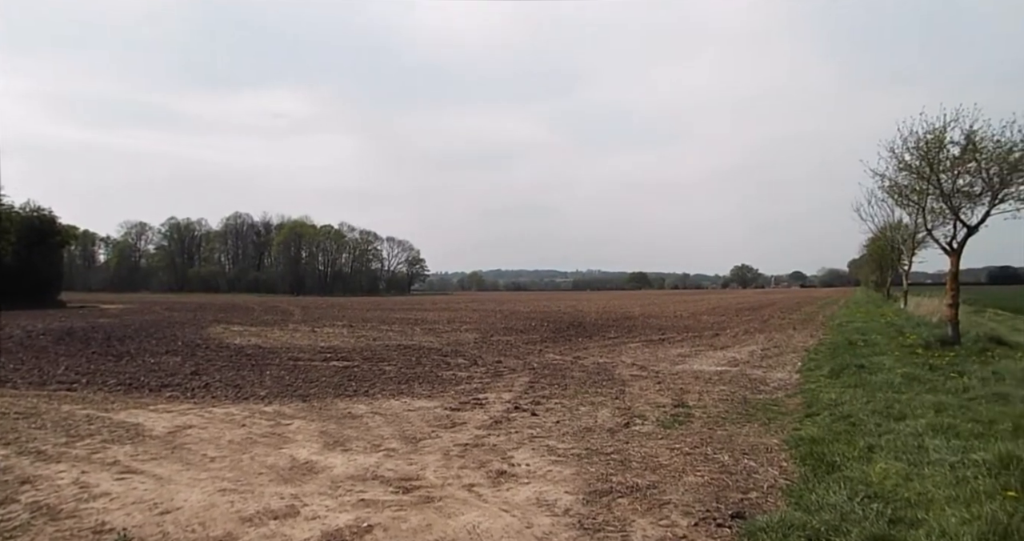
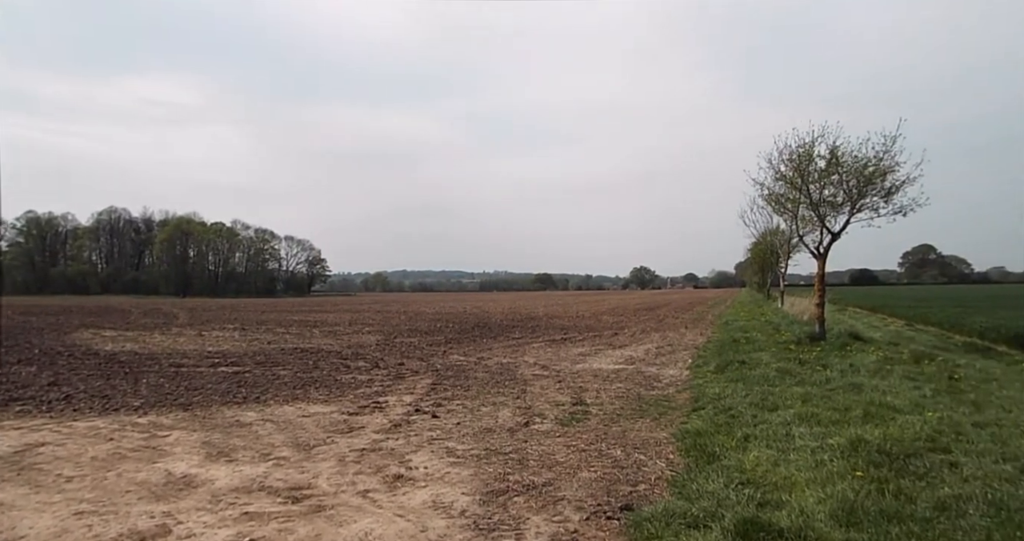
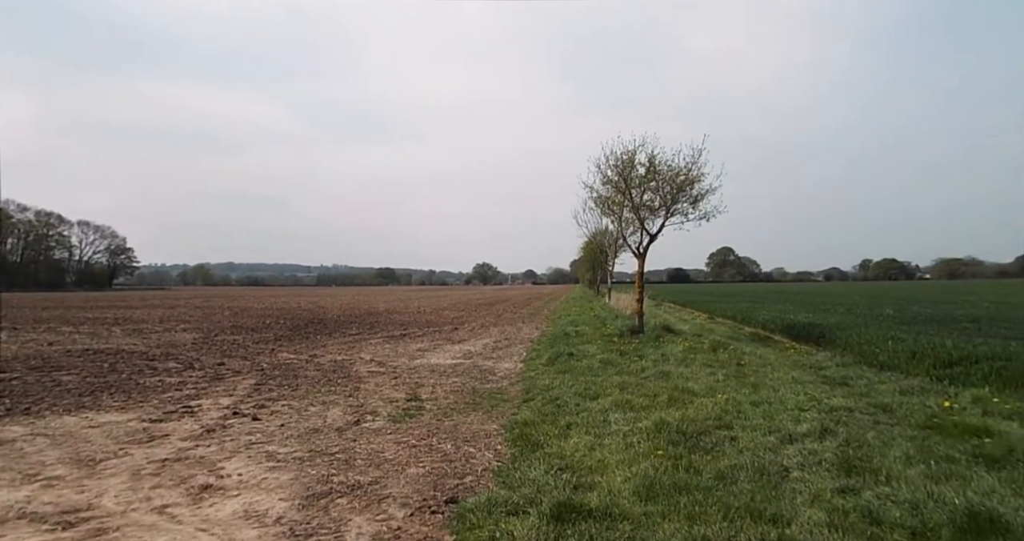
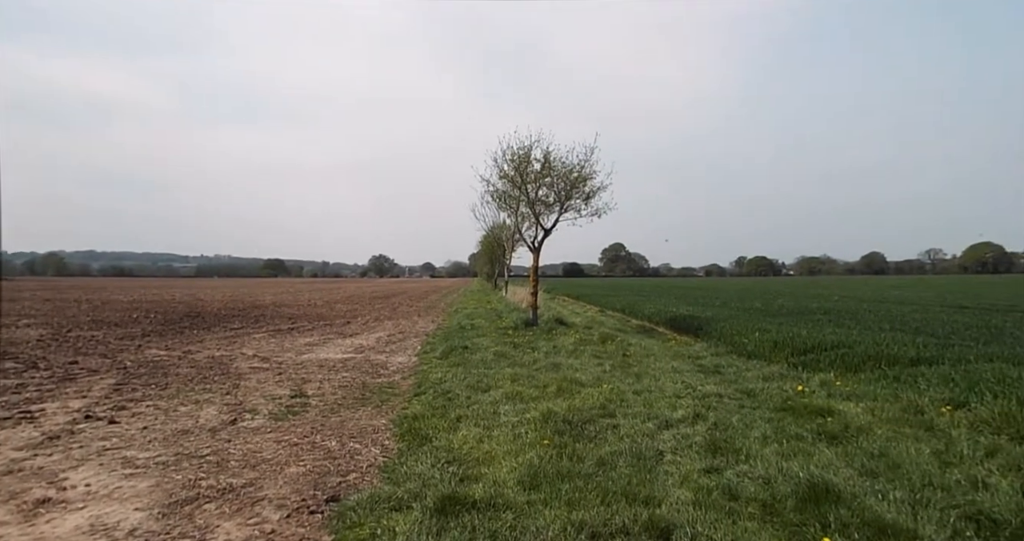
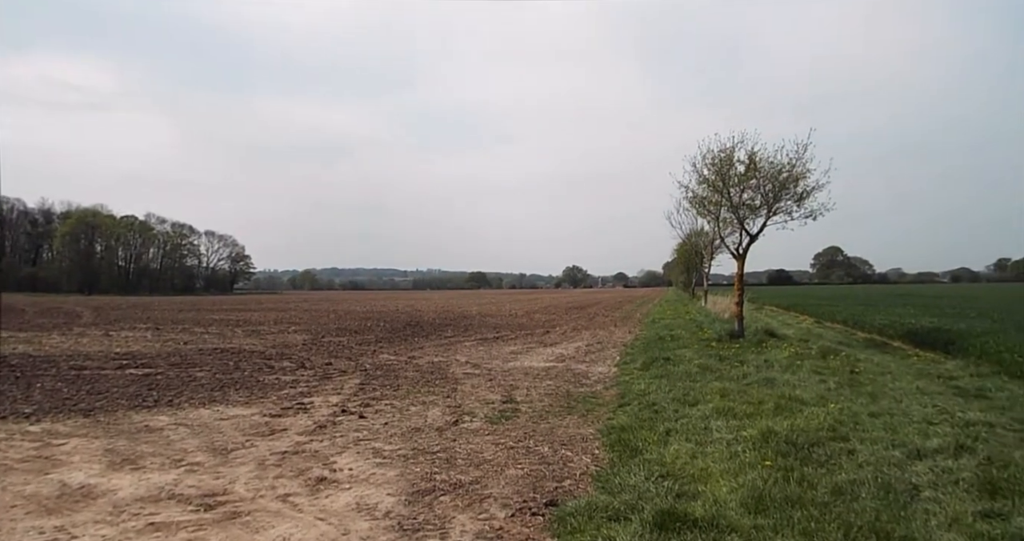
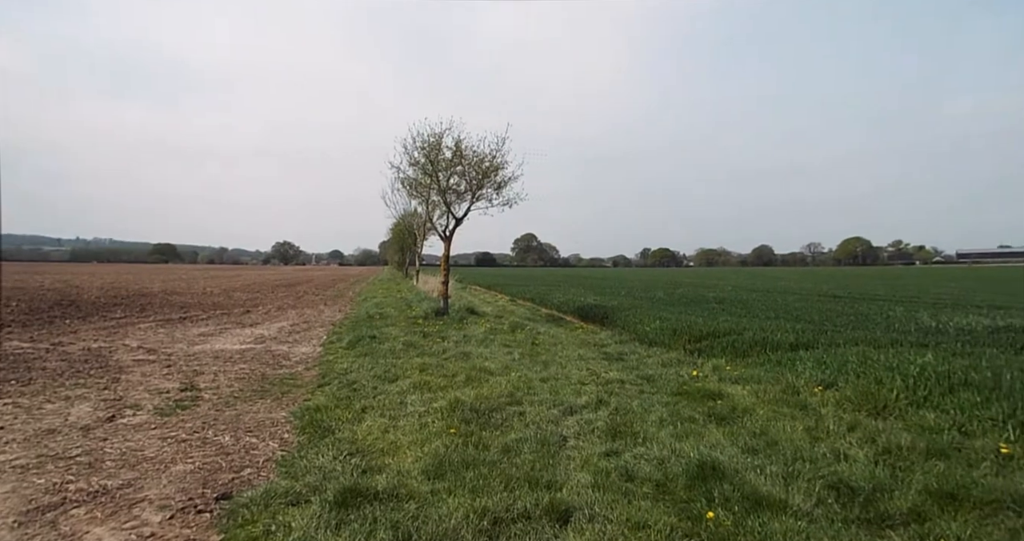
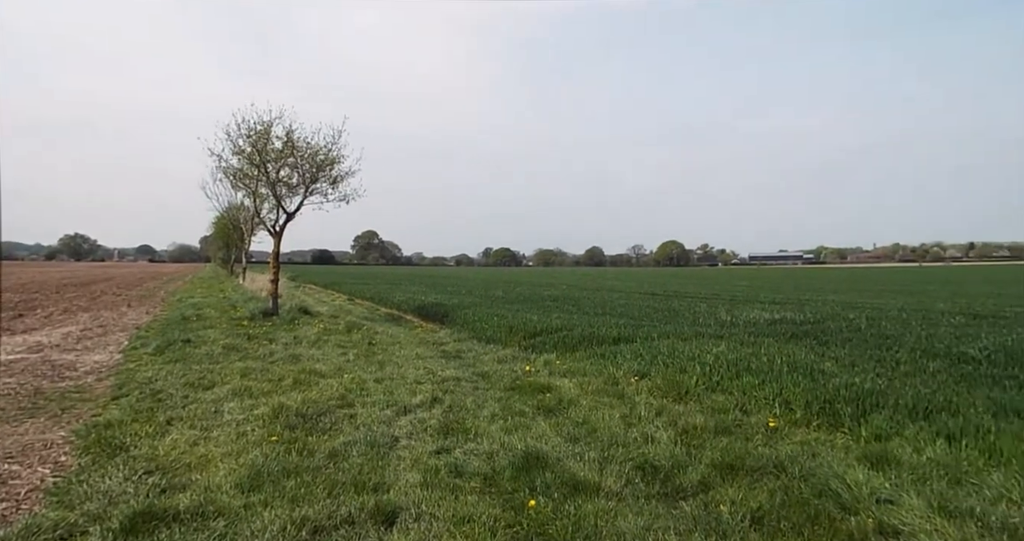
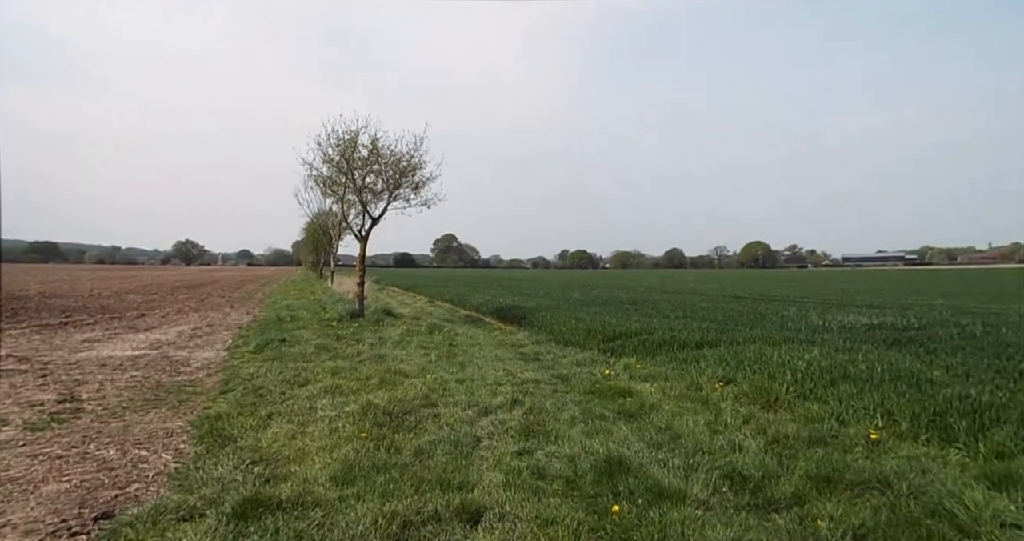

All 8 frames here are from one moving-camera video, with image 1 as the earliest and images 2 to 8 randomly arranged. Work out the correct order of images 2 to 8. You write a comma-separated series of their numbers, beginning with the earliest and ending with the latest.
2, 5, 3, 4, 6, 8, 7
